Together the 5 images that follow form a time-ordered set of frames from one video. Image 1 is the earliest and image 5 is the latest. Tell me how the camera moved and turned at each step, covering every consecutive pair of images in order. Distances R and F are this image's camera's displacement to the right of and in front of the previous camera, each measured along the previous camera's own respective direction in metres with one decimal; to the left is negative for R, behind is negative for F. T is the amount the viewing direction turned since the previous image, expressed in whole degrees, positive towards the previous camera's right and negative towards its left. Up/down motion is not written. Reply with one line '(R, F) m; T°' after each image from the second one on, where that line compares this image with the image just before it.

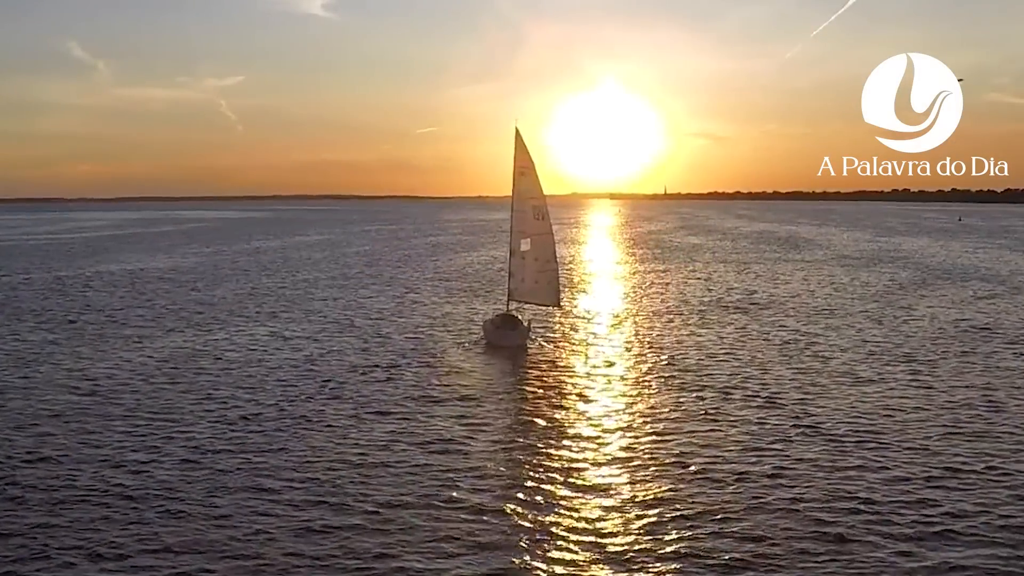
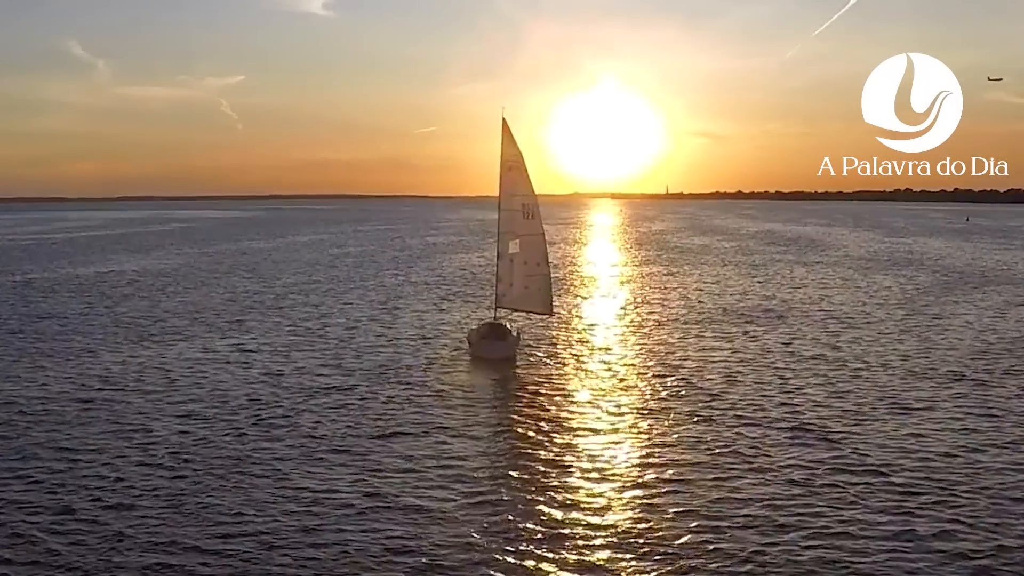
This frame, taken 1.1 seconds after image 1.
(+0.5, +3.6) m; 0°
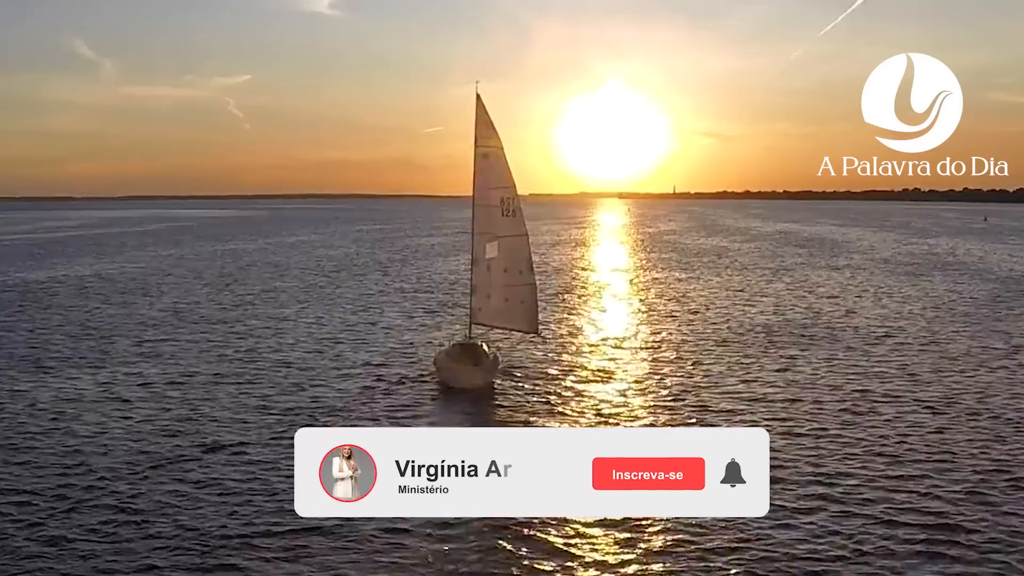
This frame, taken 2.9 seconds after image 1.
(+0.9, +6.6) m; 0°
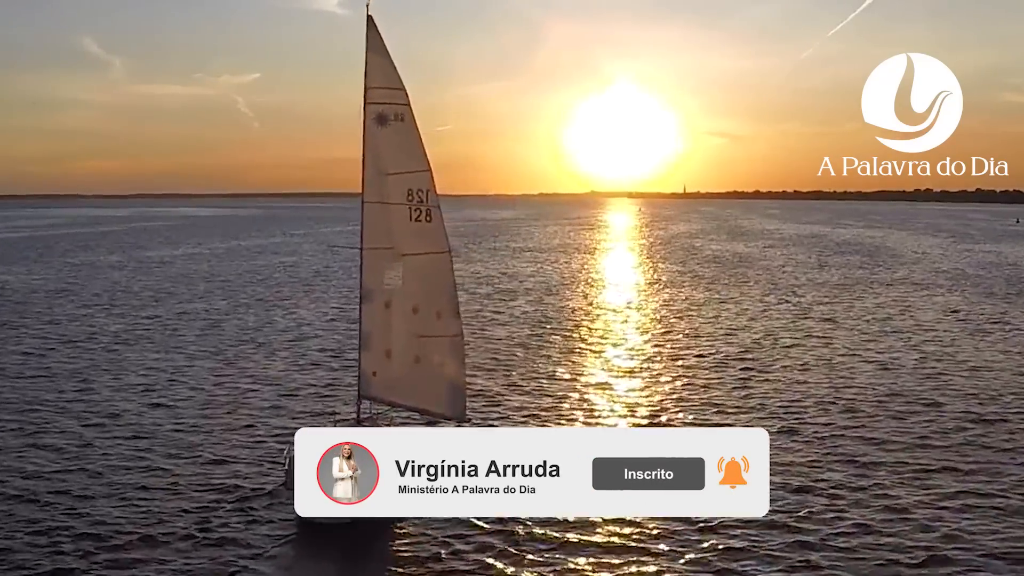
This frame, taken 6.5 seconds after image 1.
(+1.6, +11.5) m; -1°
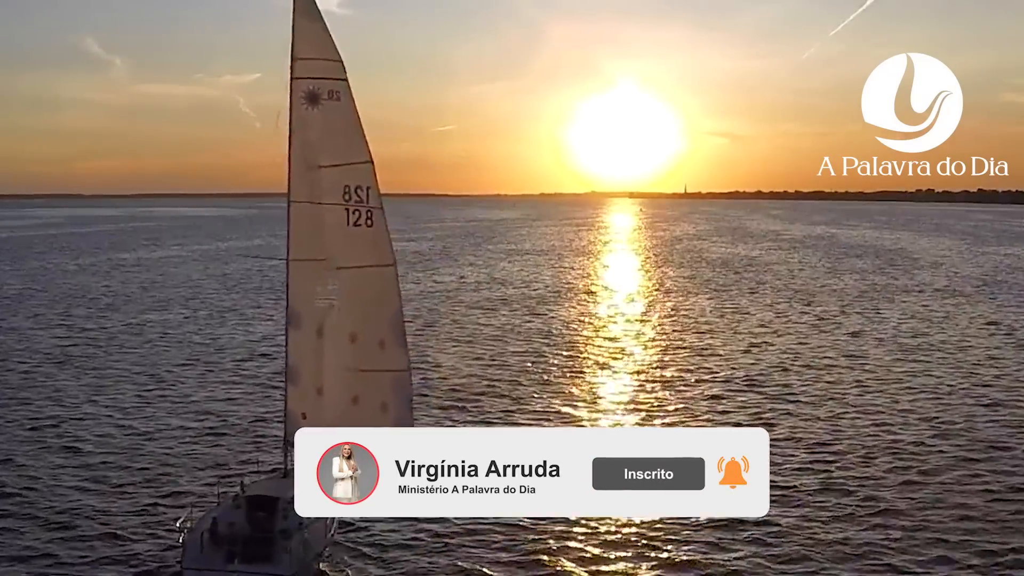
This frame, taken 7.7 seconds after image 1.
(+0.5, +3.3) m; 0°
